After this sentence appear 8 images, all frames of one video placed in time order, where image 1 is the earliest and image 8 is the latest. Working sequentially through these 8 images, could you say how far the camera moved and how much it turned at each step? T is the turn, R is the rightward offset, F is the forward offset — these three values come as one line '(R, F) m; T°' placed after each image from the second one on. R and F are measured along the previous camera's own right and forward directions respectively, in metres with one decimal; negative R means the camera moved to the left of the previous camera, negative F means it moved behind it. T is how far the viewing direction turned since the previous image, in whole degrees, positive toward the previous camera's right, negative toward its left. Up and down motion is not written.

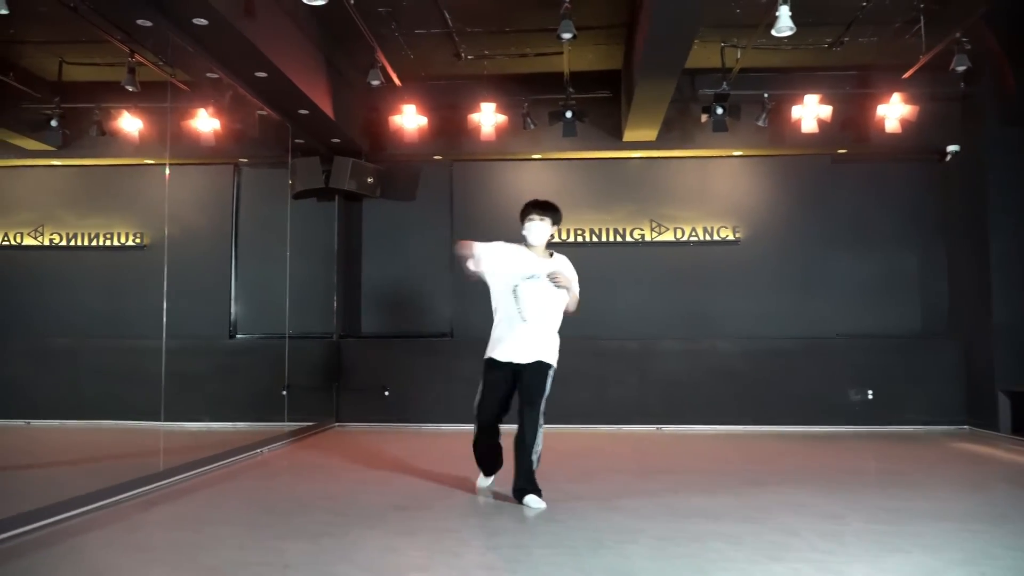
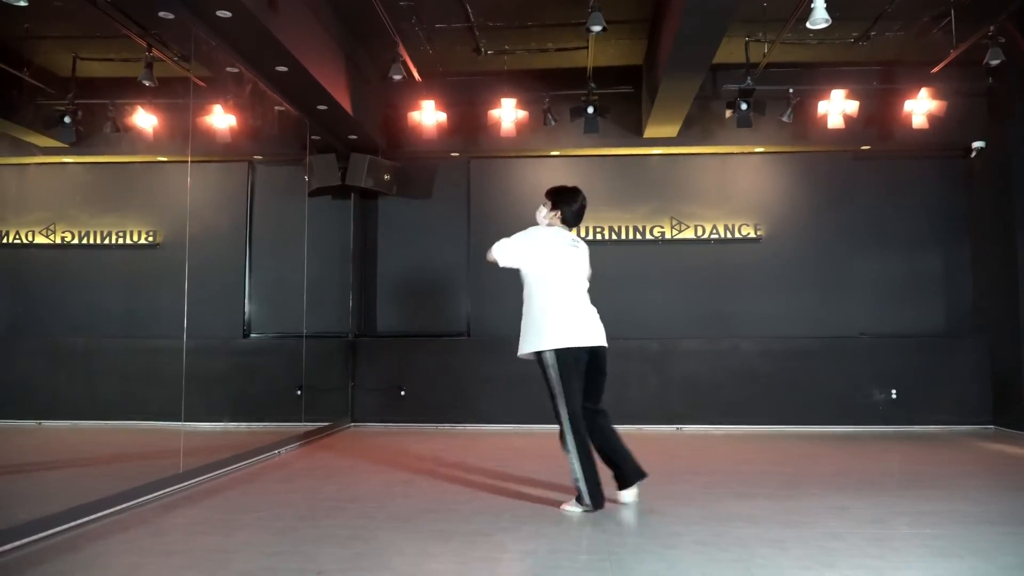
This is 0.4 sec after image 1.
(-0.2, +0.1) m; 0°
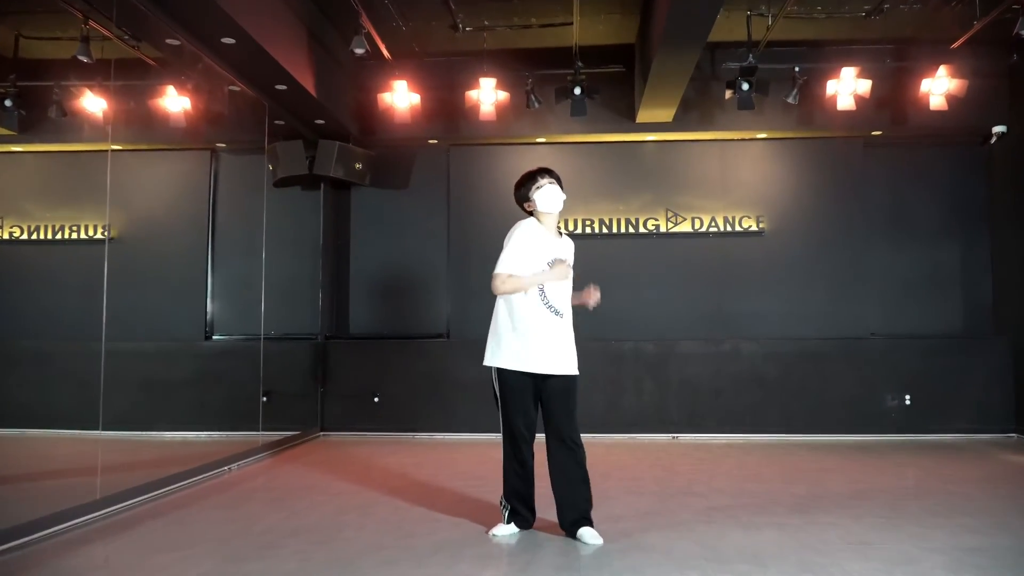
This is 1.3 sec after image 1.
(+0.1, +0.5) m; 0°
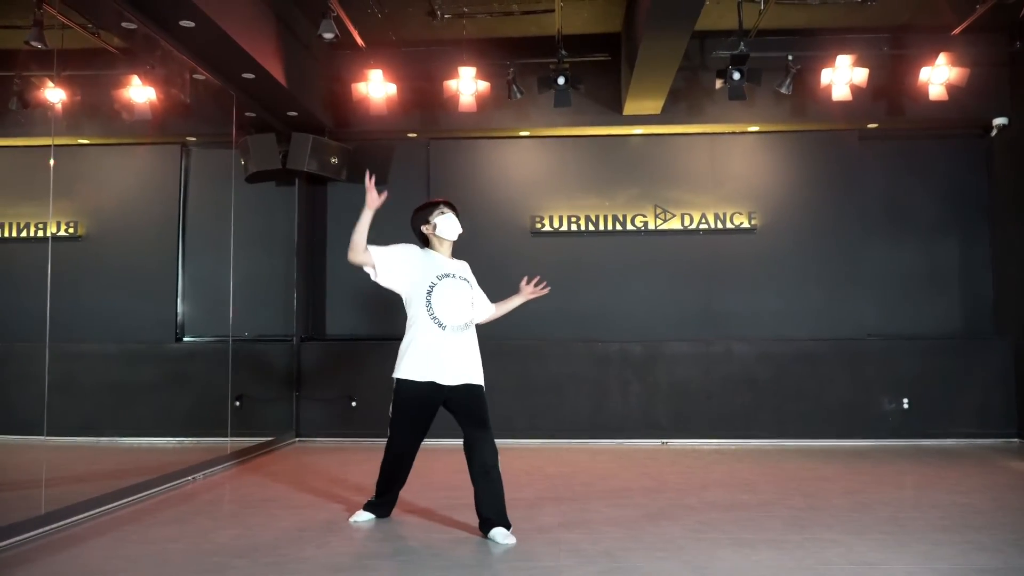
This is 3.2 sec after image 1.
(+0.1, +0.3) m; 0°
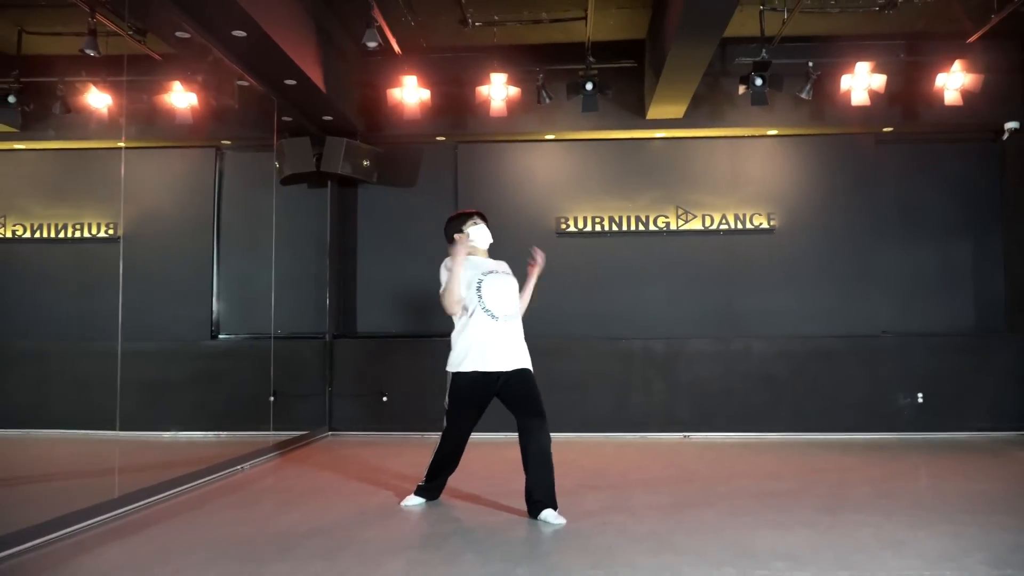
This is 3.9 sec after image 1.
(-0.2, -0.2) m; 0°
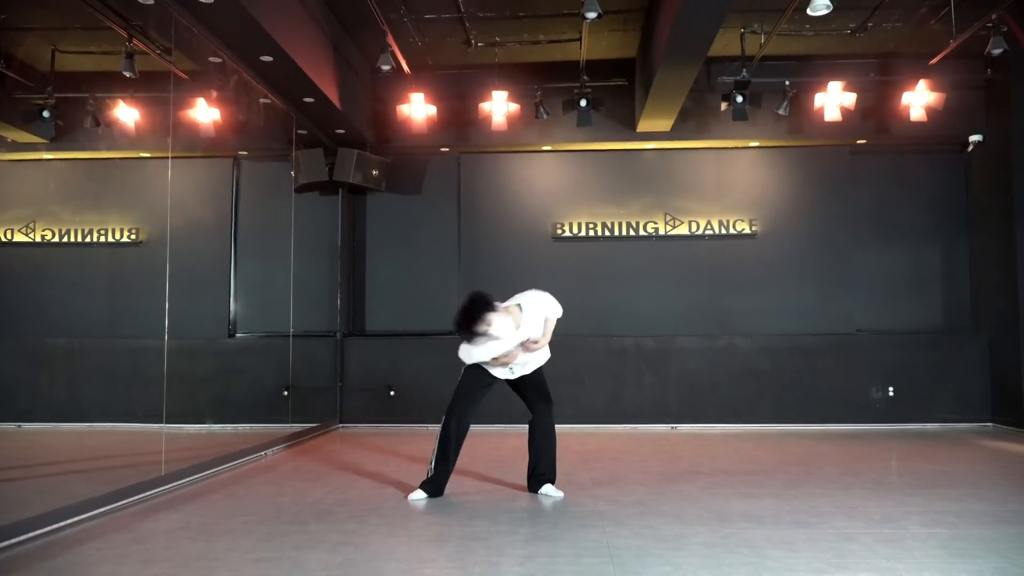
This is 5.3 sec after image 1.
(0.0, -0.4) m; 0°
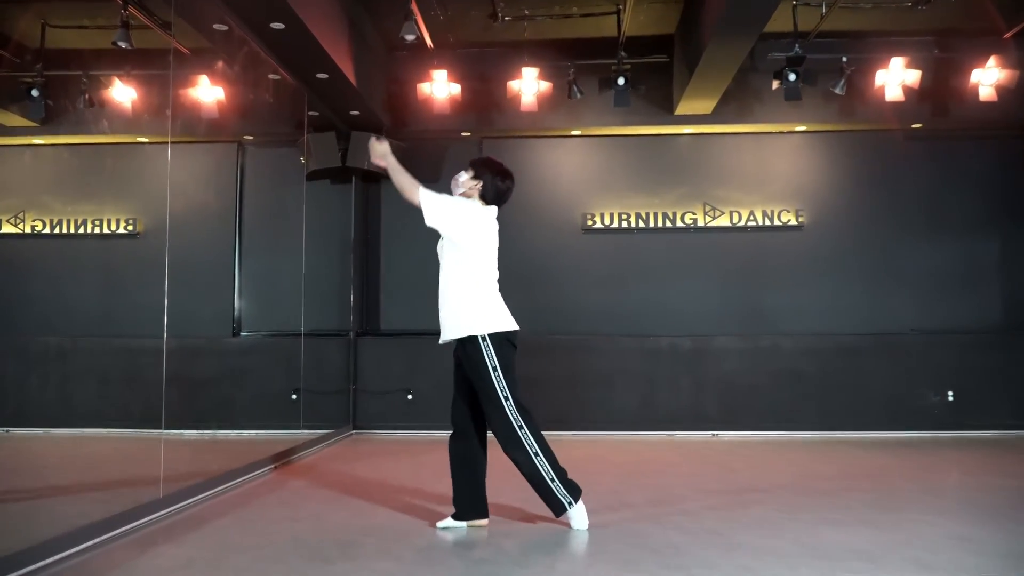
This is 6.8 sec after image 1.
(-0.2, +0.5) m; 0°
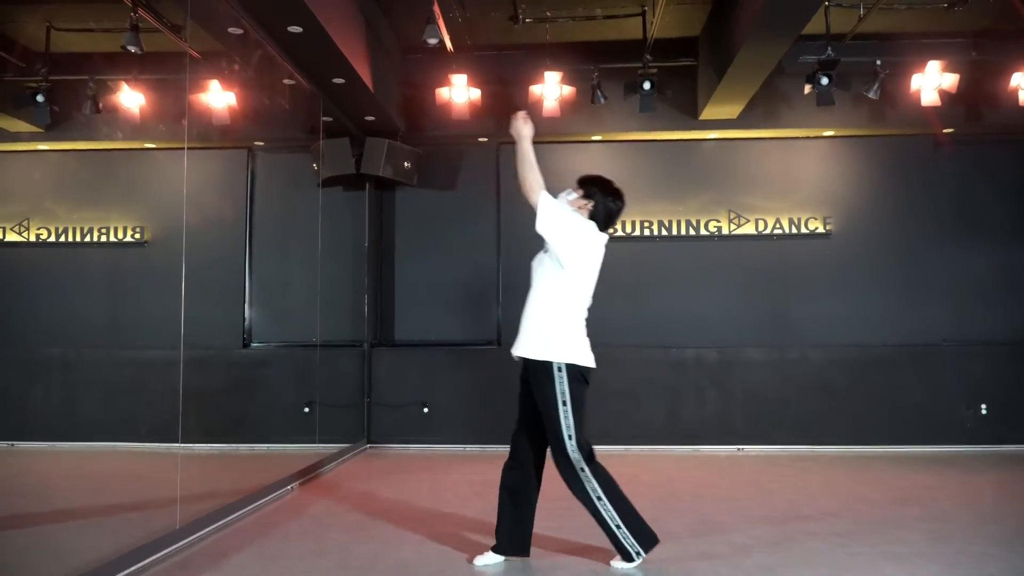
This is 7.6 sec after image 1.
(-0.2, +0.2) m; 0°
